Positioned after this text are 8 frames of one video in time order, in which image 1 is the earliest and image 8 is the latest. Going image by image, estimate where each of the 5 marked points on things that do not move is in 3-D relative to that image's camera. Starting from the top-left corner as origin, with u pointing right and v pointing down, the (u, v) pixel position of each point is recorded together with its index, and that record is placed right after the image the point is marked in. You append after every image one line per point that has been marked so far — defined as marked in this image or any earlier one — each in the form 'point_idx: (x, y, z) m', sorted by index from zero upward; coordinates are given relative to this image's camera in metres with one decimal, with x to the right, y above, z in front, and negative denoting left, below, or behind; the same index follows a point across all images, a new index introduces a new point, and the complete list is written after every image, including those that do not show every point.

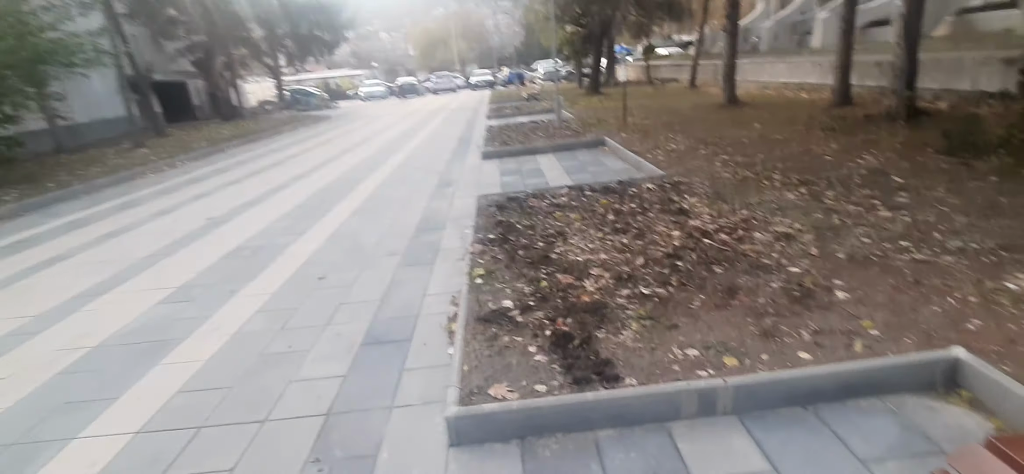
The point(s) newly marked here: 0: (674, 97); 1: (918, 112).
0: (+6.0, +5.2, +17.9) m
1: (+7.4, +2.3, +8.8) m
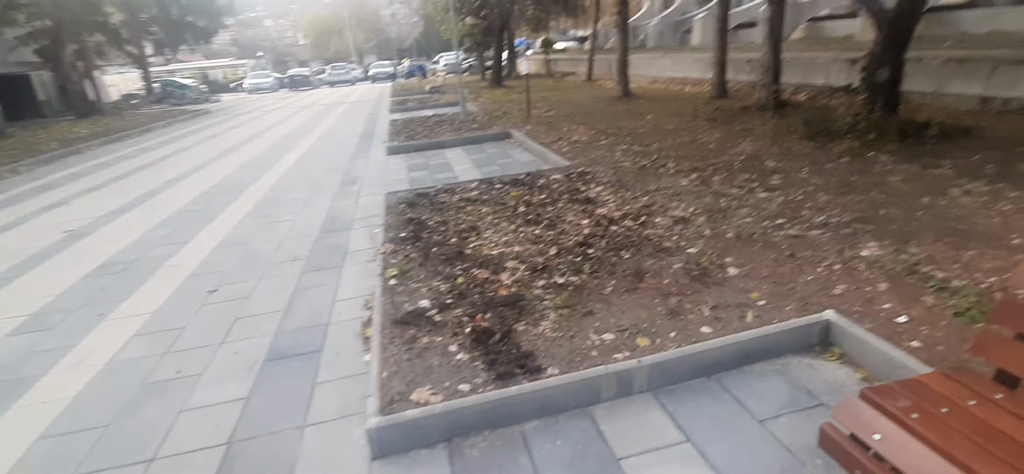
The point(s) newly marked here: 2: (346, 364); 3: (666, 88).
0: (+2.4, +5.7, +18.5) m
1: (+5.6, +2.7, +9.9) m
2: (-1.1, -0.8, +3.1) m
3: (+5.0, +4.8, +15.5) m
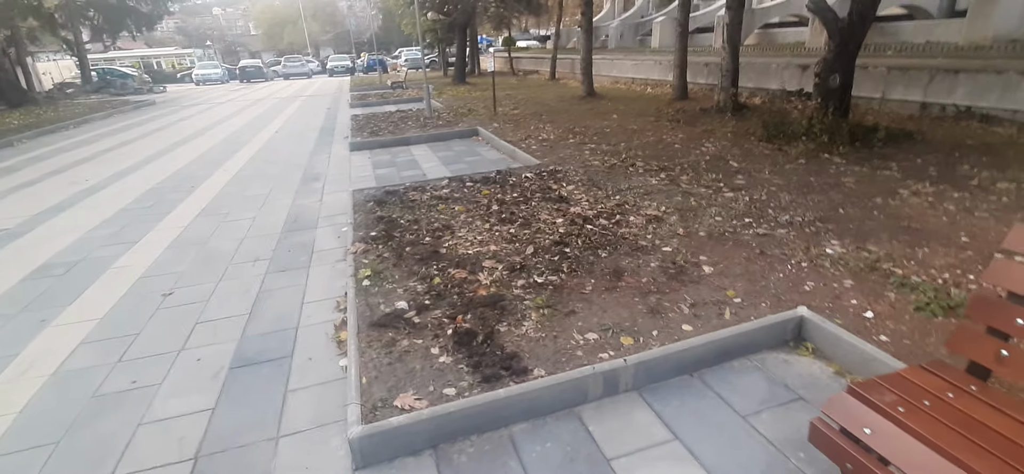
0: (+1.0, +5.7, +18.6) m
1: (+4.9, +2.8, +10.2) m
2: (-1.2, -0.8, +2.9) m
3: (+3.8, +4.9, +15.8) m
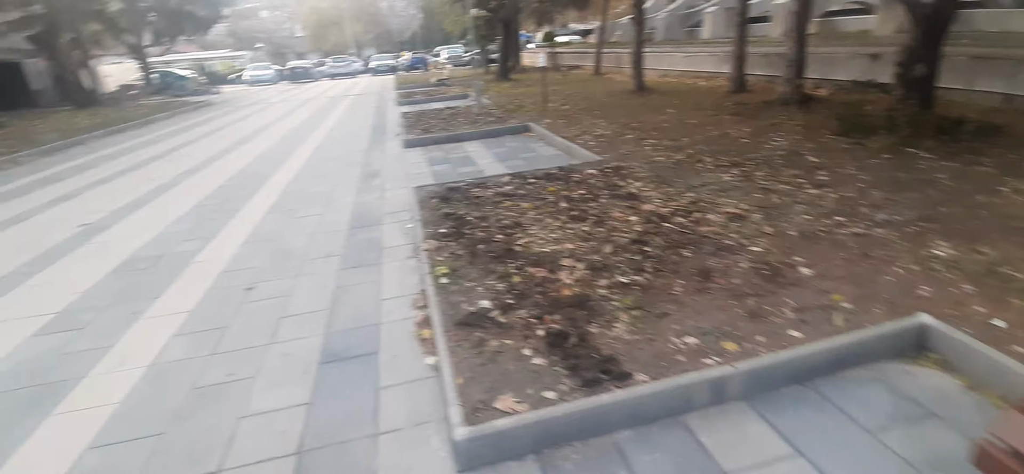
0: (+2.7, +5.9, +18.3) m
1: (+6.0, +2.8, +9.7) m
2: (-0.6, -0.8, +2.9) m
3: (+5.3, +4.9, +15.4) m
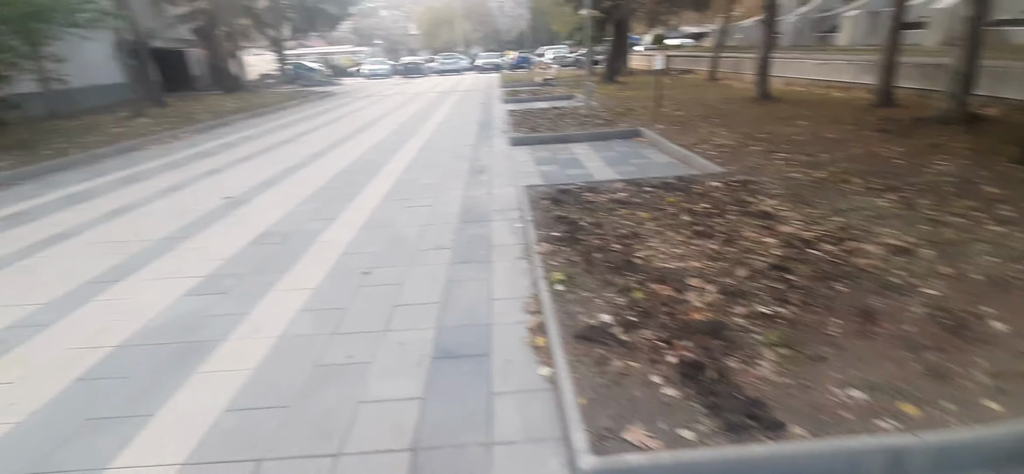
0: (+6.6, +5.3, +17.3) m
1: (+8.0, +2.1, +8.3) m
2: (+0.1, -0.8, +2.8) m
3: (+8.6, +4.2, +14.0) m
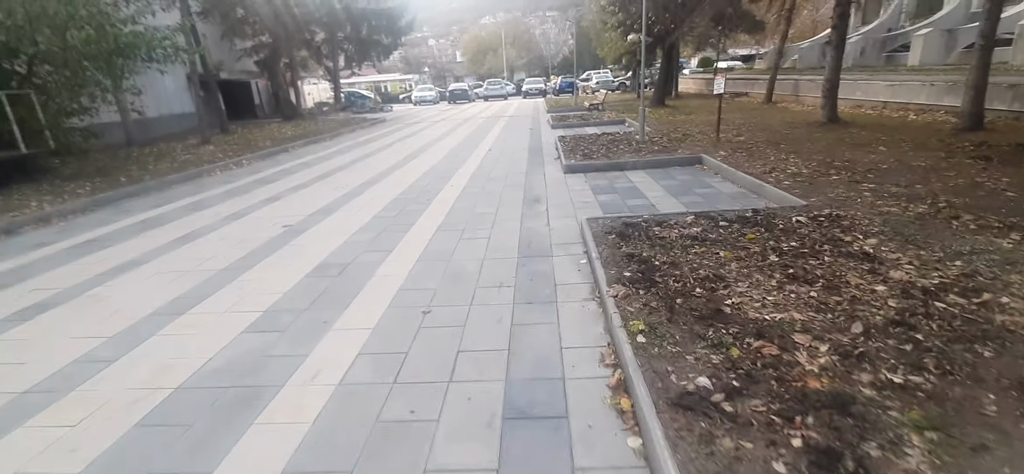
0: (+8.4, +4.3, +16.6) m
1: (+9.0, +1.5, +7.4) m
2: (+0.5, -1.1, +2.5) m
3: (+10.0, +3.3, +13.1) m
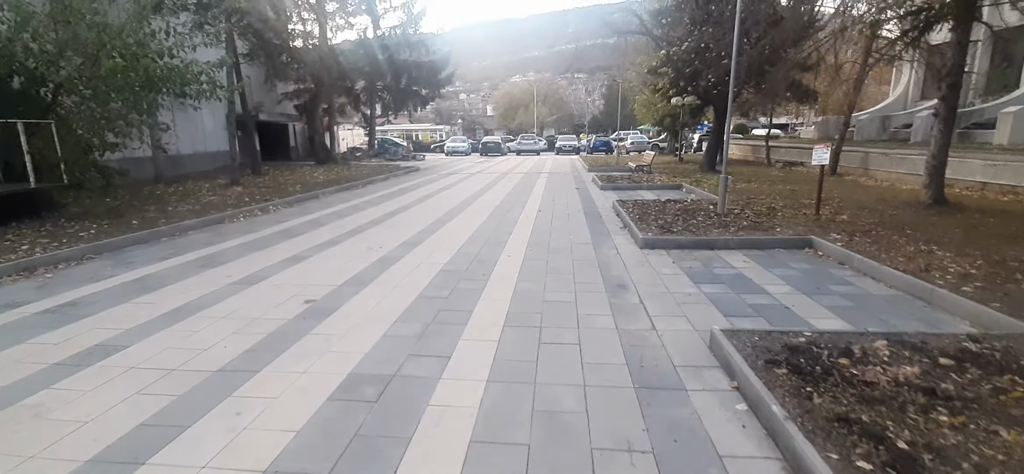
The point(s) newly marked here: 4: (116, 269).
0: (+9.9, +1.6, +15.1) m
1: (+10.0, -0.2, +5.6) m
2: (+1.2, -1.7, +0.8) m
3: (+11.4, +0.9, +11.4) m
4: (-5.8, -0.5, +7.0) m
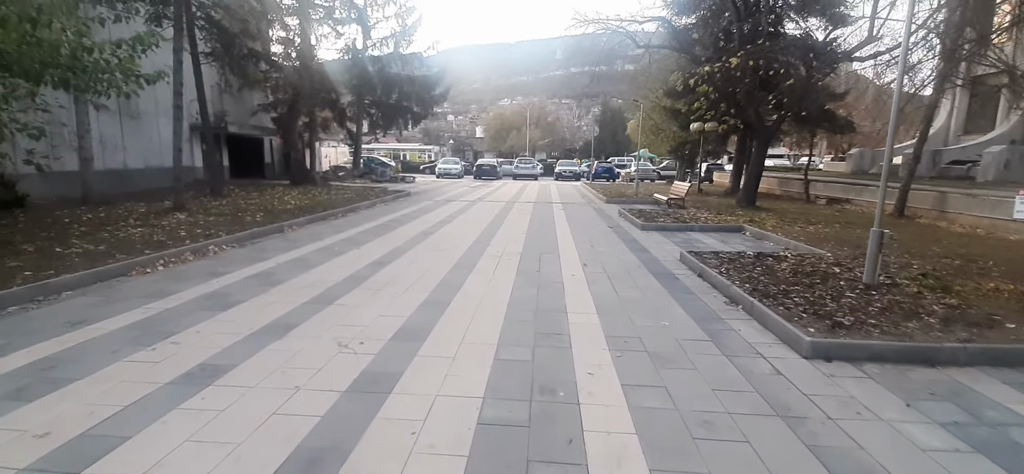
0: (+10.4, +0.1, +12.3) m
1: (+10.7, -1.3, +2.8) m
2: (+2.1, -2.3, -2.4) m
3: (+12.0, -0.5, +8.6) m
4: (-5.0, -1.2, +3.6) m
